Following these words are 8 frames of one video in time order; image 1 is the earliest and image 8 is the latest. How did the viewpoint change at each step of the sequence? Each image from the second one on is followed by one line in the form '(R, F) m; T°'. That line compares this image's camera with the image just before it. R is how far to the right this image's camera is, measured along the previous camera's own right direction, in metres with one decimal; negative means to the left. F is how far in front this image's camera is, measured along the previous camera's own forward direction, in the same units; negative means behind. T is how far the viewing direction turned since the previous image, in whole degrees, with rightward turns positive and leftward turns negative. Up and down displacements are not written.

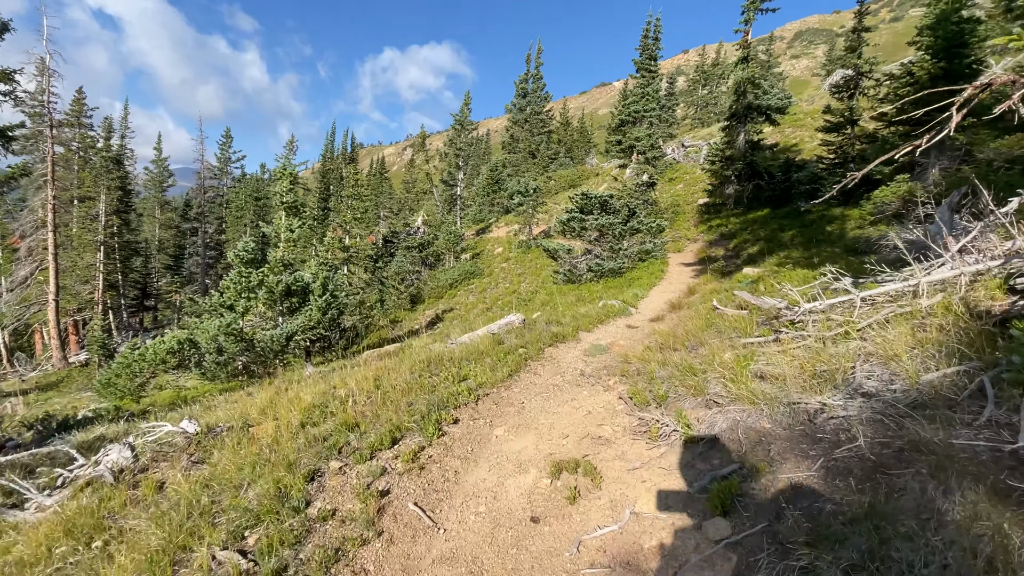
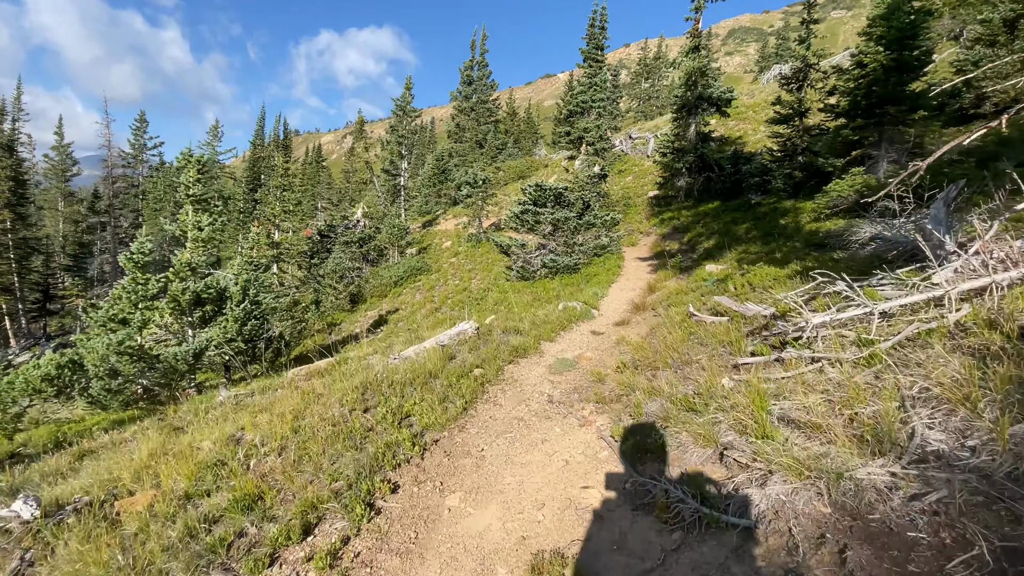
(0.0, +1.4) m; +6°
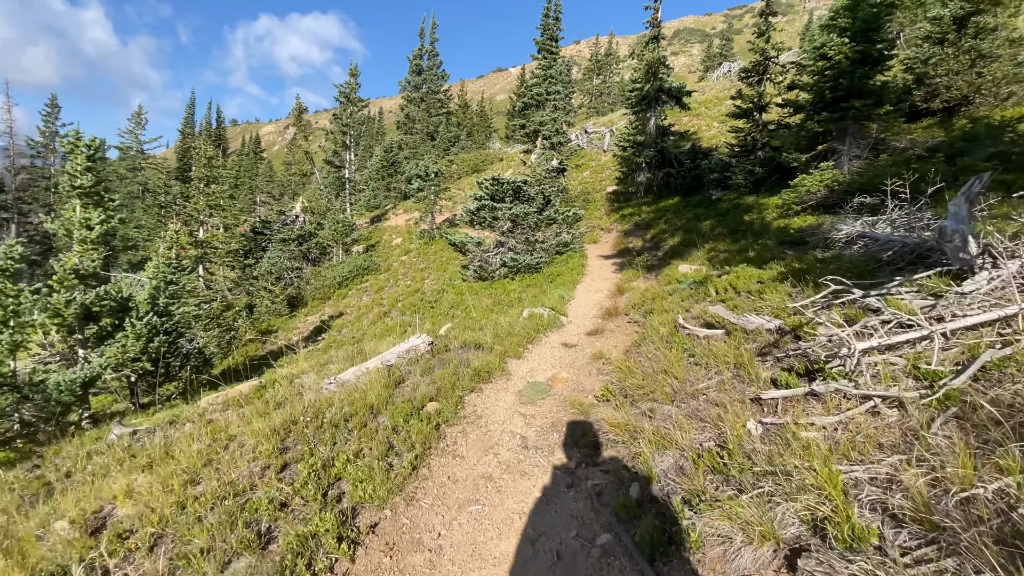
(-0.1, +1.4) m; +6°
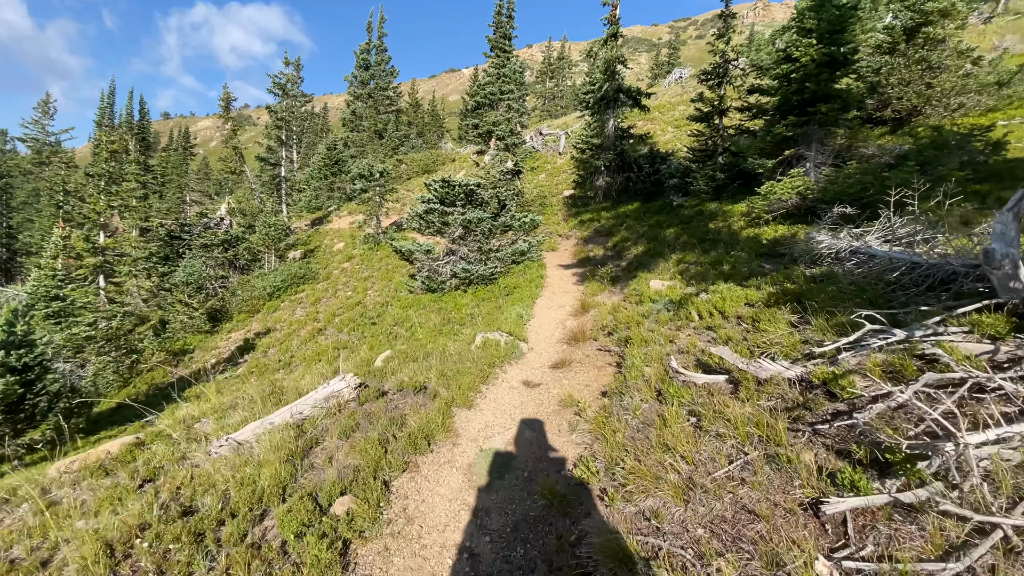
(+0.1, +1.6) m; +6°
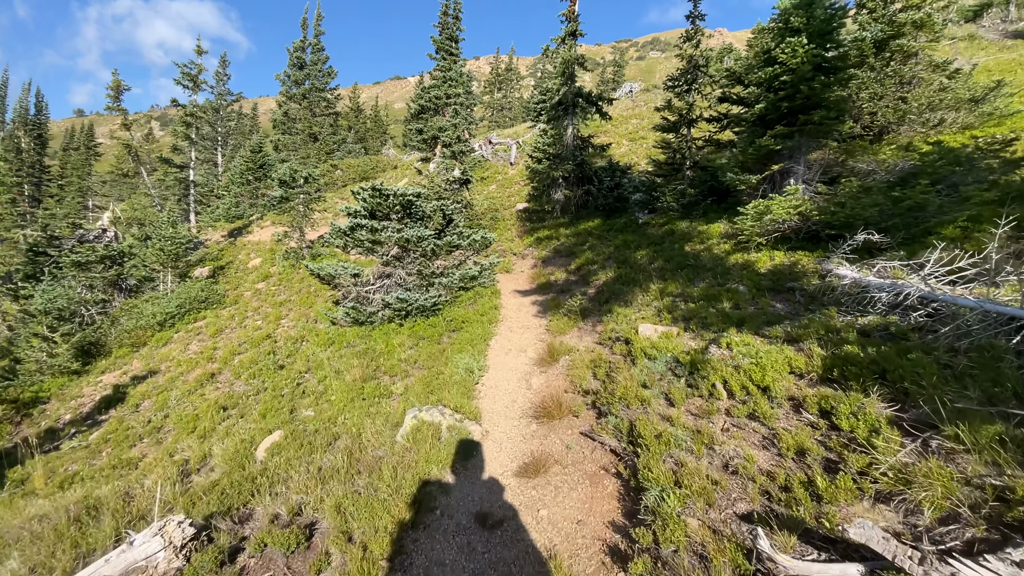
(0.0, +2.7) m; +6°
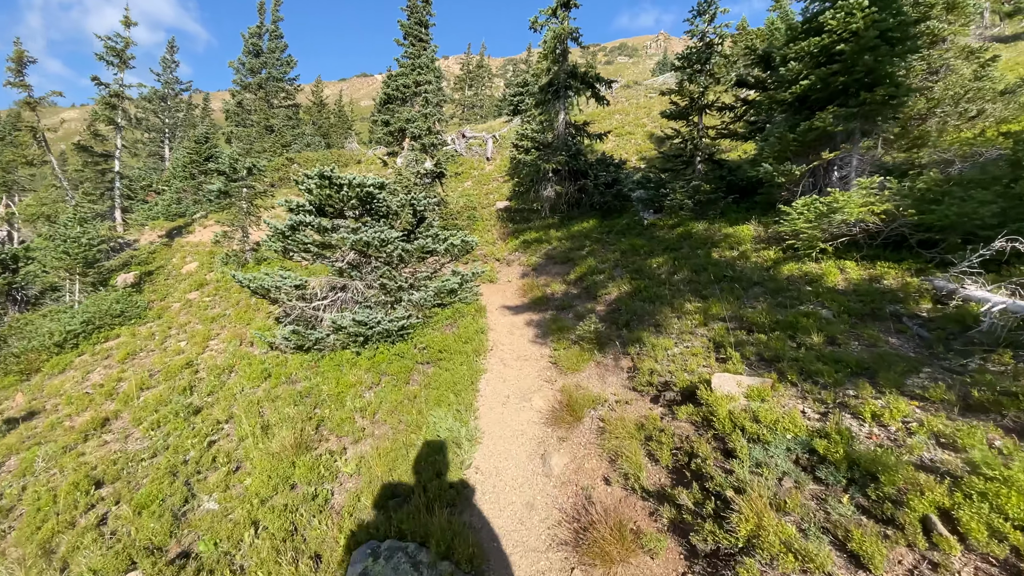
(-0.5, +2.7) m; +4°
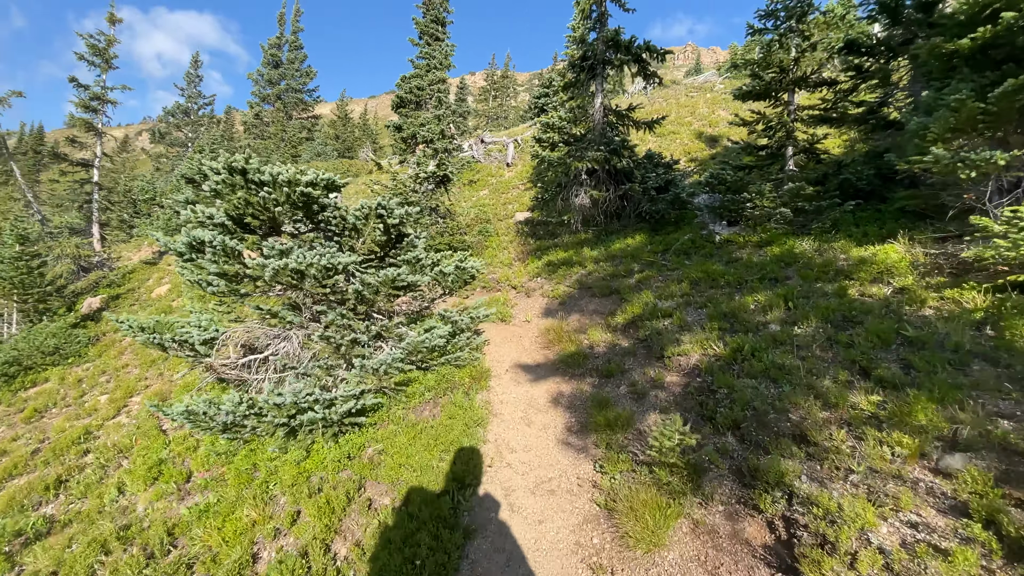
(+0.1, +3.7) m; -3°
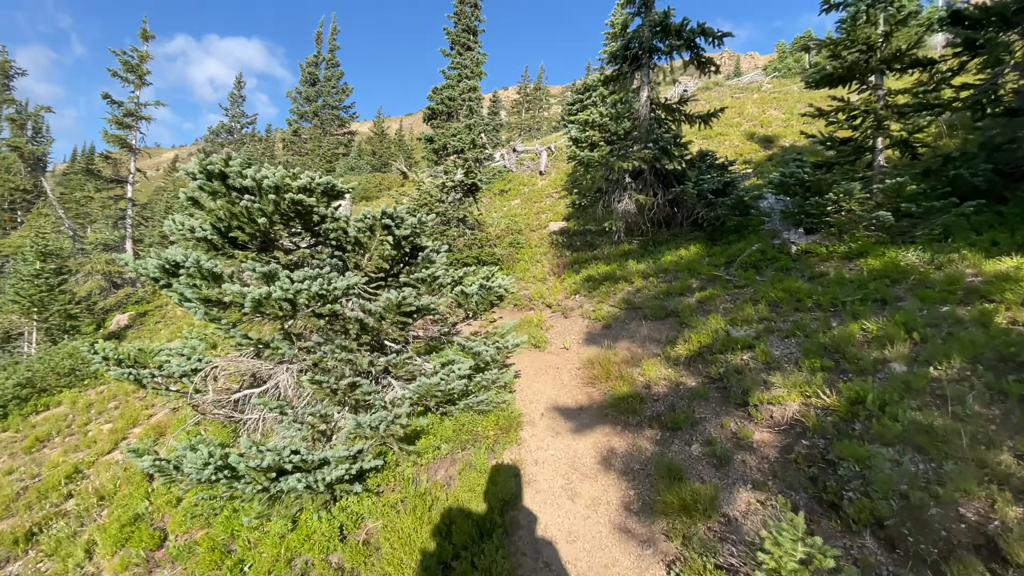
(0.0, +1.3) m; -4°
